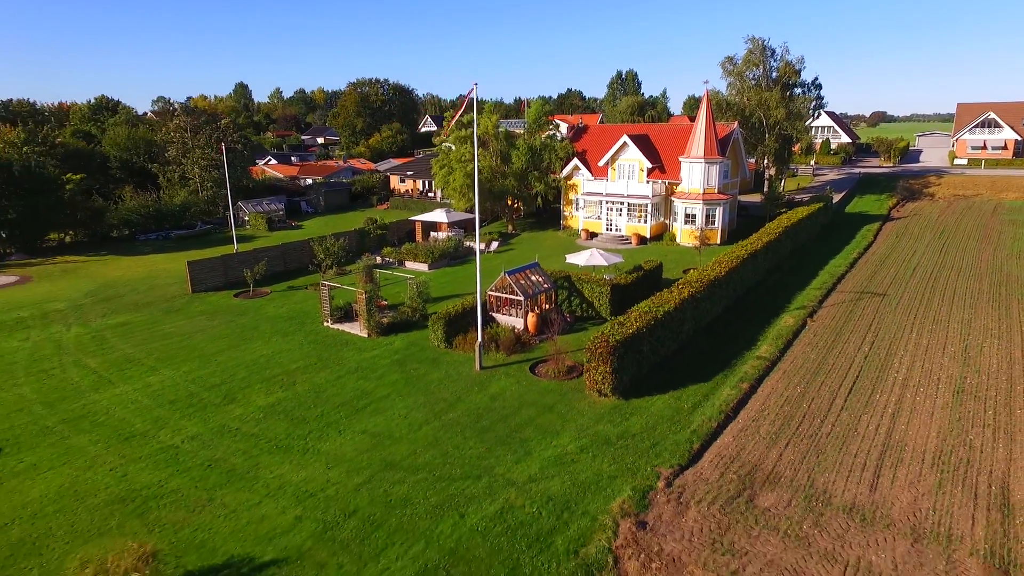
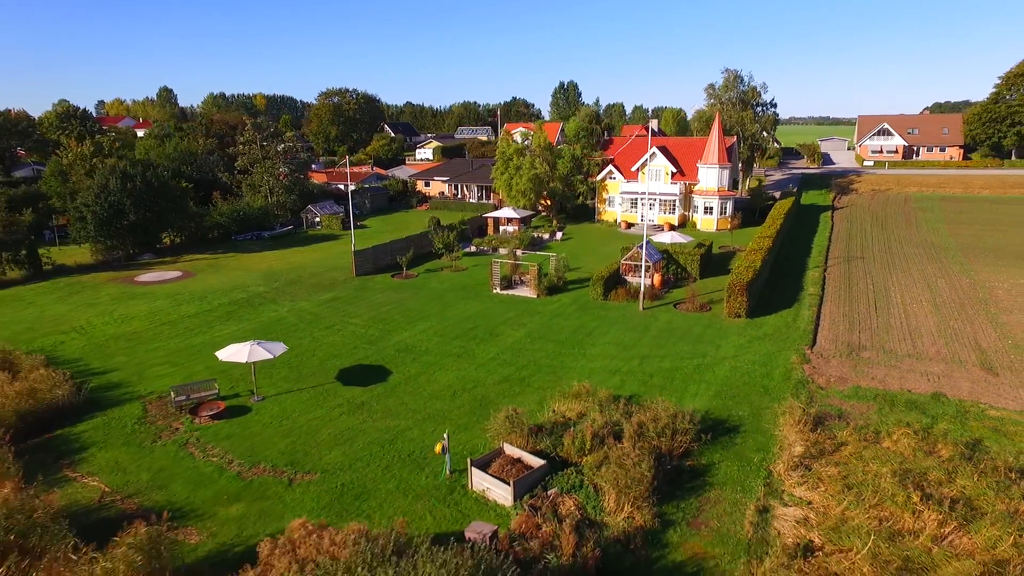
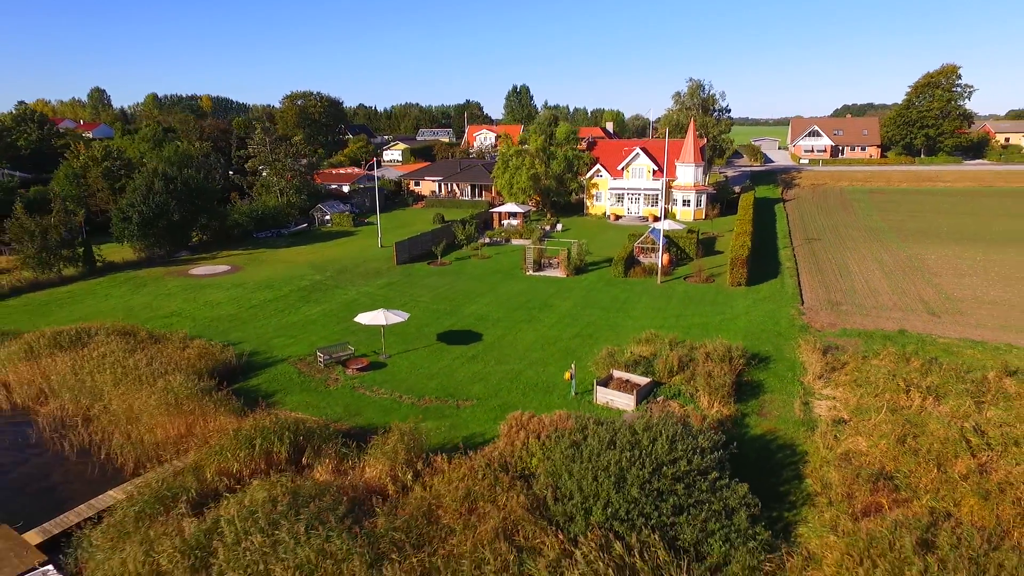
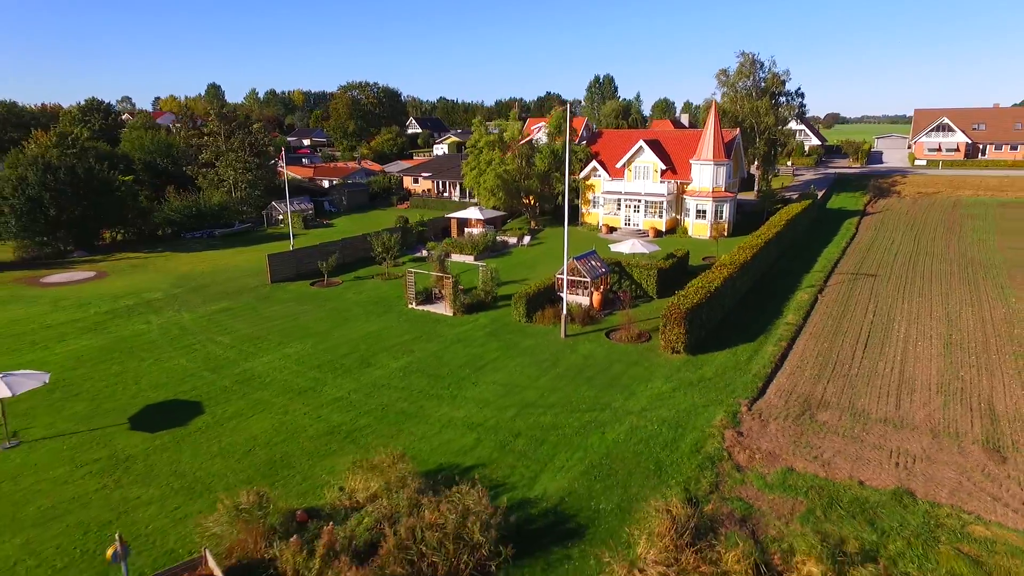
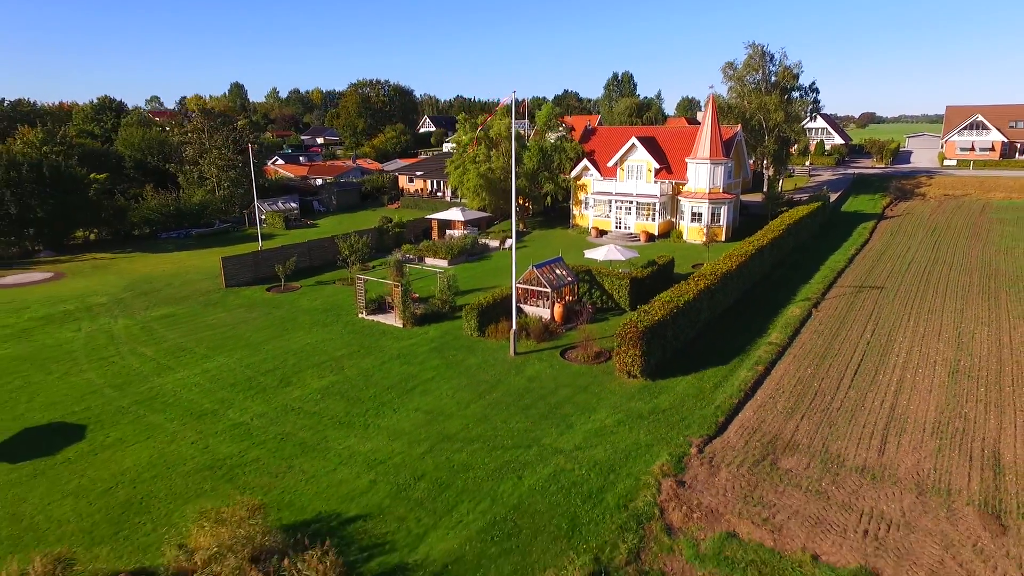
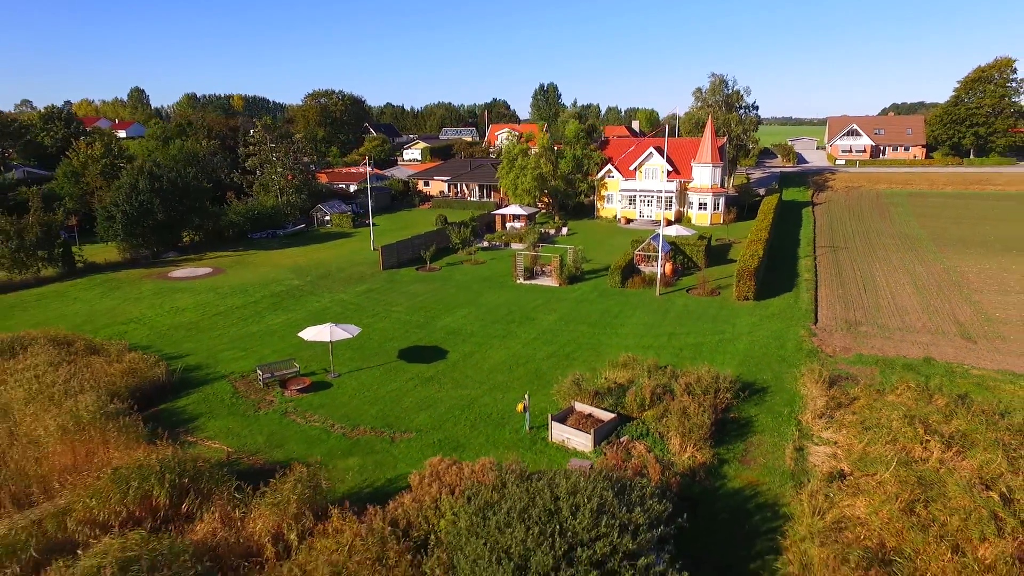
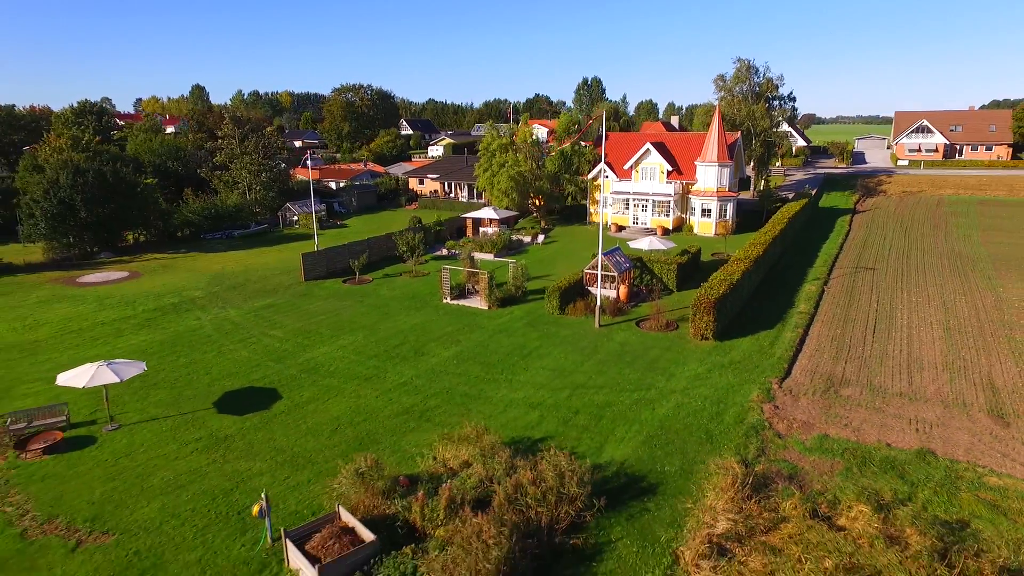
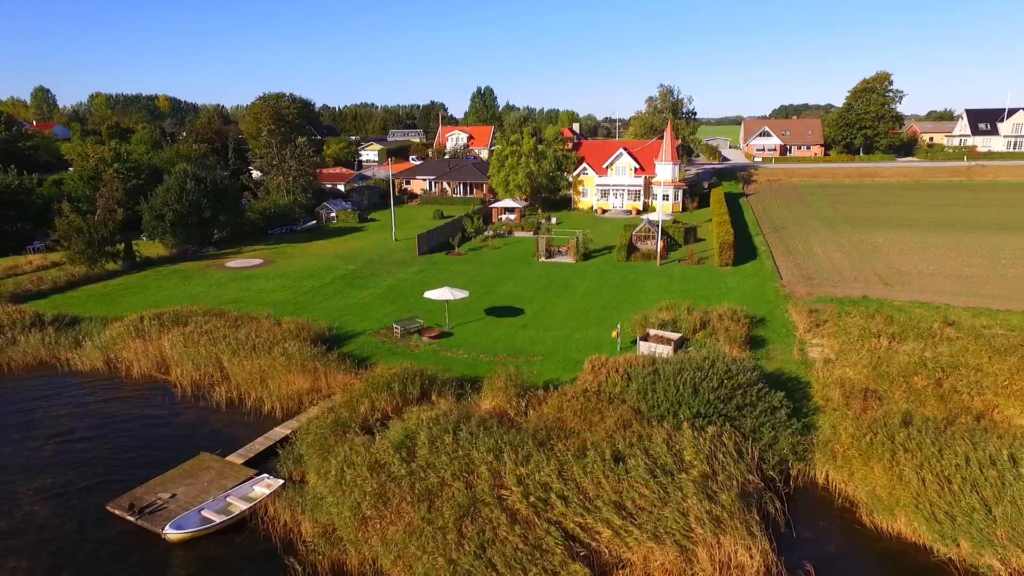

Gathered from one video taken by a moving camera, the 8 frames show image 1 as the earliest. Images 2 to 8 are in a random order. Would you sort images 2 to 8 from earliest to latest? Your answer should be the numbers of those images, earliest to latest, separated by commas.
5, 4, 7, 2, 6, 3, 8
